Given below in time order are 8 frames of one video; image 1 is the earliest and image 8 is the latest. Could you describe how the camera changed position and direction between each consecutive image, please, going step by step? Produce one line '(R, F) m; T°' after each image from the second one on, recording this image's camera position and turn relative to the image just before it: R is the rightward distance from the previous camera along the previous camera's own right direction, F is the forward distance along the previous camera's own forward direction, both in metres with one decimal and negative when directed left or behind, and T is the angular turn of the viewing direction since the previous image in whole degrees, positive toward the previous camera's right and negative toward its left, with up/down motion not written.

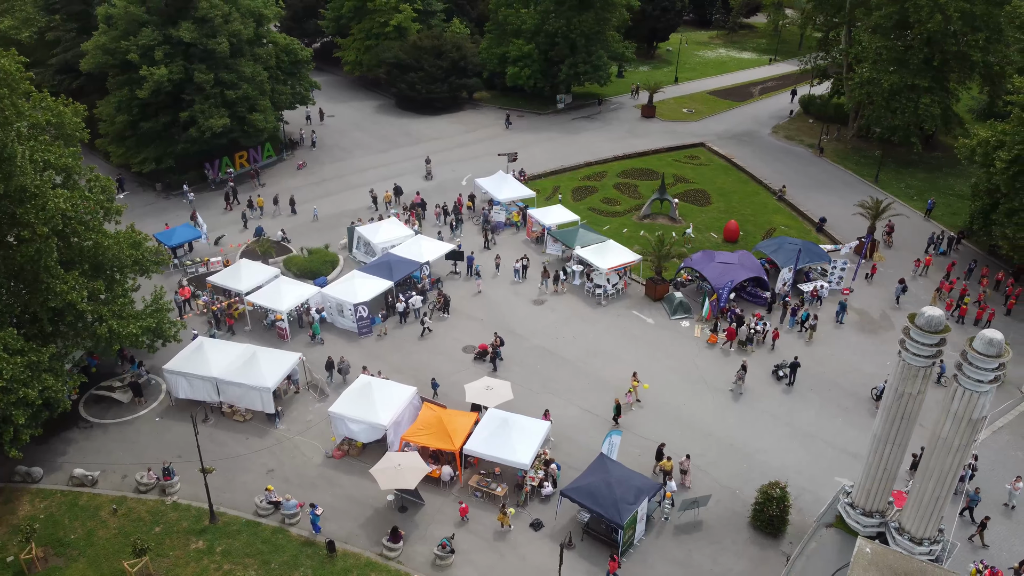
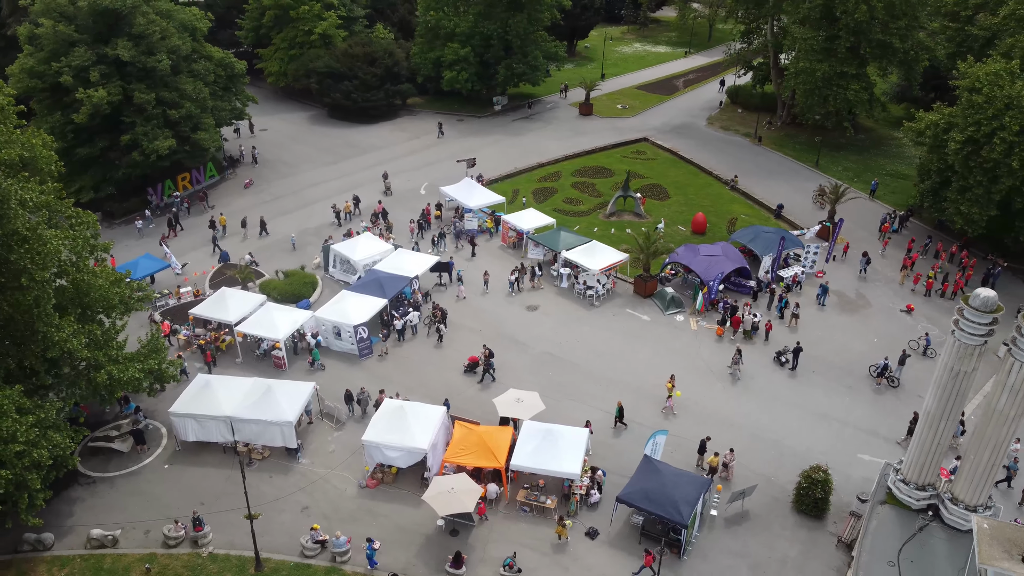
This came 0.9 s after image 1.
(-4.5, +0.6) m; +7°
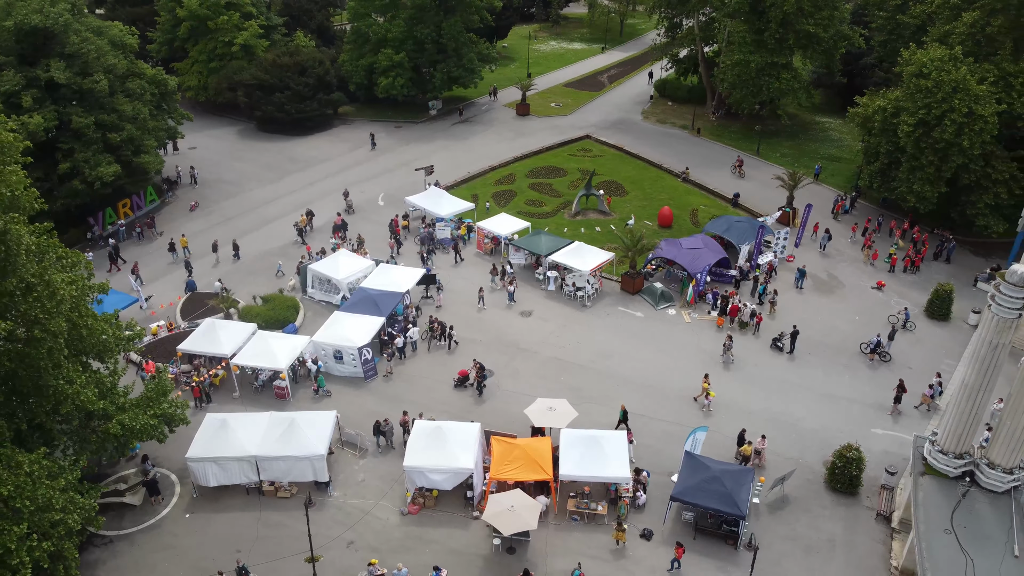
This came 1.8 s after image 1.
(-4.6, +0.6) m; +7°
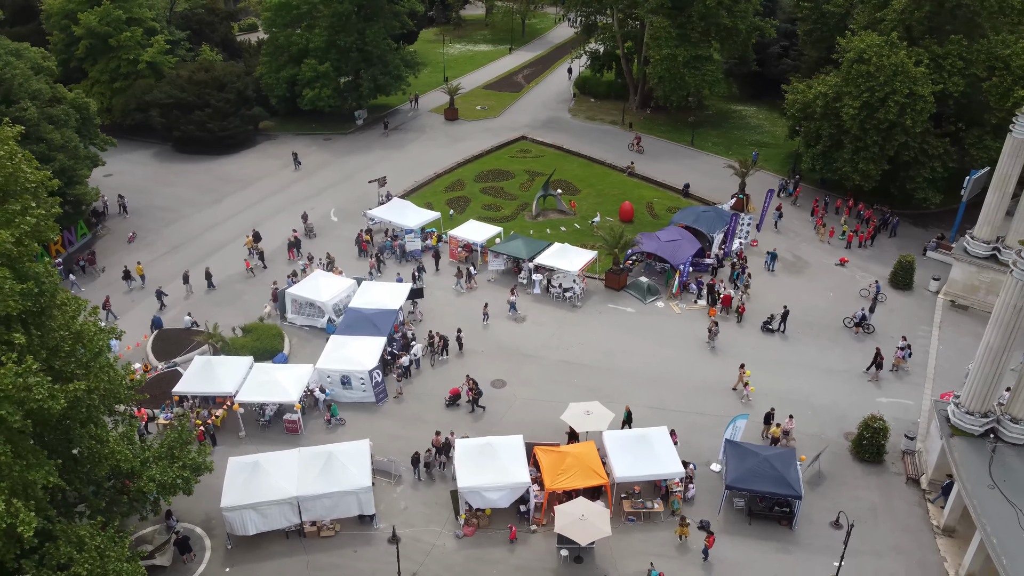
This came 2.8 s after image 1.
(-5.1, +0.8) m; +8°
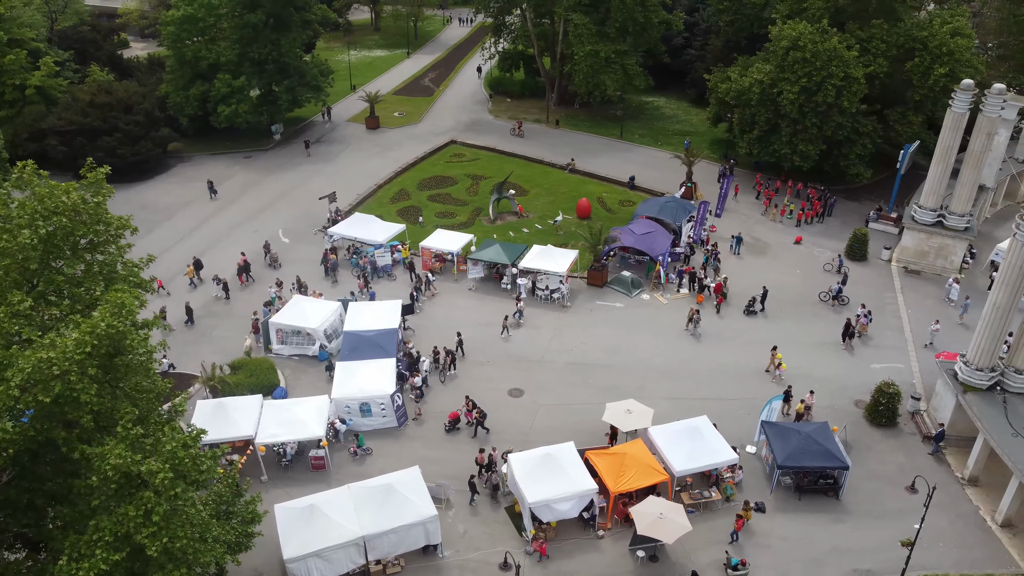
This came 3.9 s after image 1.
(-5.6, +0.9) m; +9°
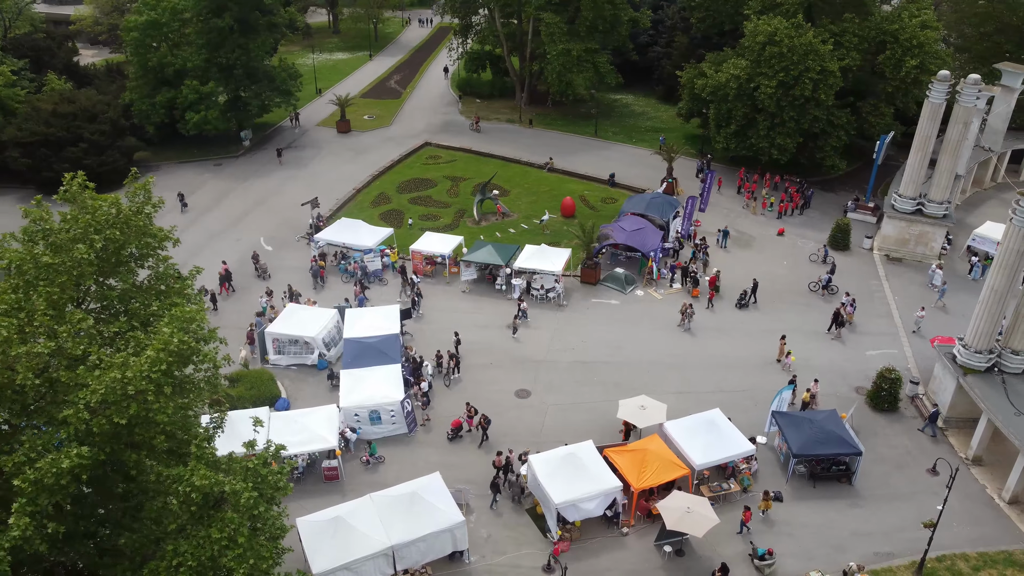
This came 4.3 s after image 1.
(-2.0, +0.2) m; +3°
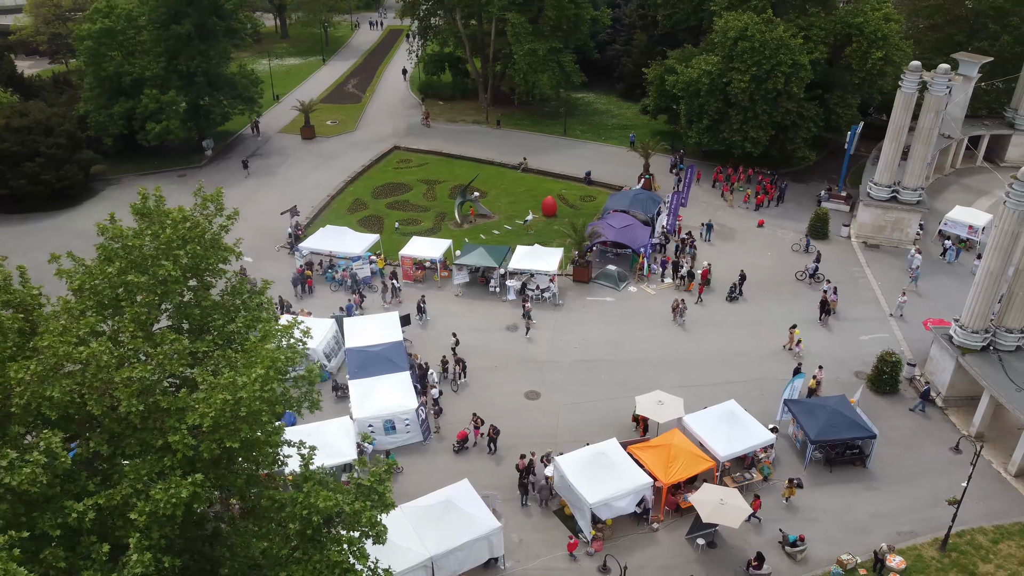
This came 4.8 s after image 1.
(-2.5, +0.3) m; +4°
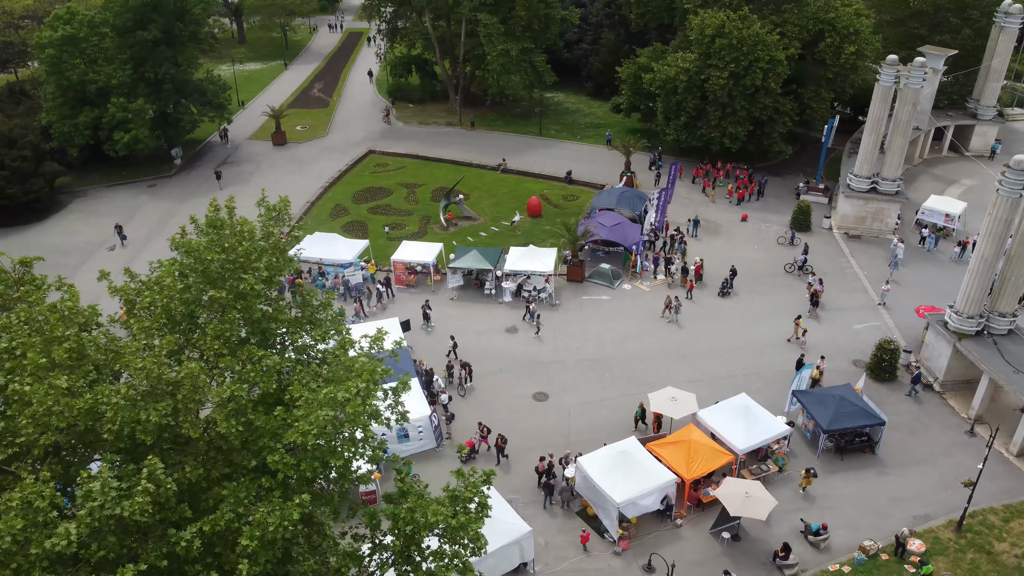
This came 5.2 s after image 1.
(-2.1, +0.2) m; +3°
